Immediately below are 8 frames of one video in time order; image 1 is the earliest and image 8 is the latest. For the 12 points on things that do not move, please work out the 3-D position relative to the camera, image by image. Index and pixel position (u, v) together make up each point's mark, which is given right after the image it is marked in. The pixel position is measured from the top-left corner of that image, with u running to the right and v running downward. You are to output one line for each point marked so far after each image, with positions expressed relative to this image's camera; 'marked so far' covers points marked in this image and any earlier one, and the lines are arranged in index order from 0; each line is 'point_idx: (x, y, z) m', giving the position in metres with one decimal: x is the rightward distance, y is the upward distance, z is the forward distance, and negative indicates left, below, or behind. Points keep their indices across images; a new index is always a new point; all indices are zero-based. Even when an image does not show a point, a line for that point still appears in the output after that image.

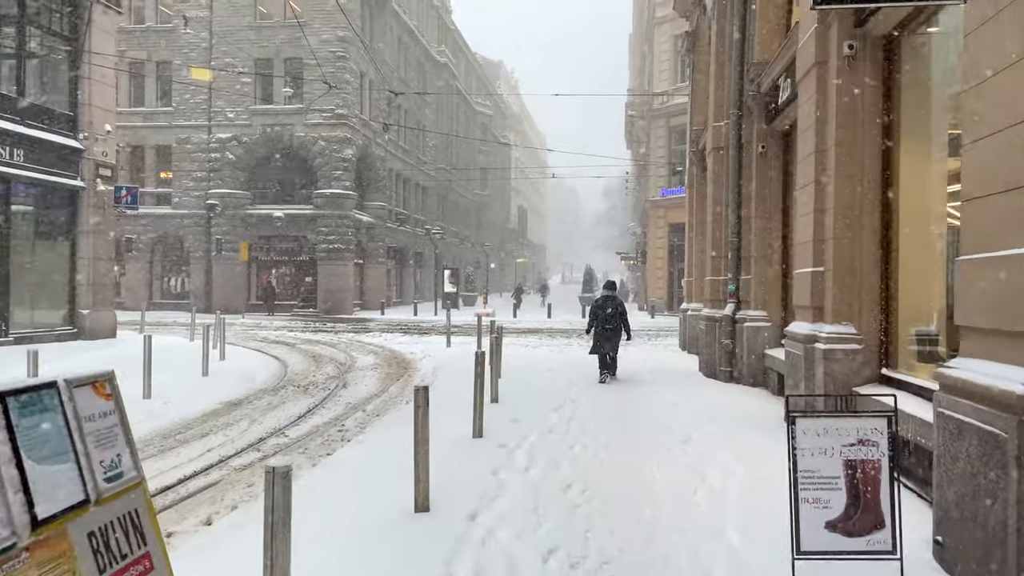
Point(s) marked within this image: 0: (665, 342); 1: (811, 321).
0: (+3.6, -1.3, +18.6) m
1: (+2.7, -0.3, +7.0) m
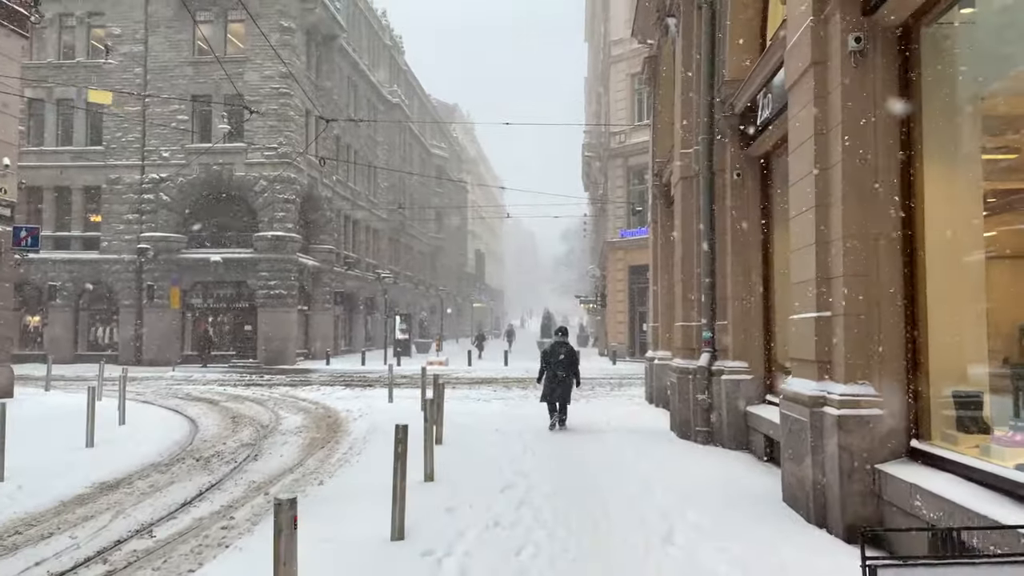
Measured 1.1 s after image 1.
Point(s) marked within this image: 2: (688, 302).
0: (+2.5, -2.3, +17.2) m
1: (+2.2, -0.7, +5.6) m
2: (+2.2, -0.2, +10.3) m
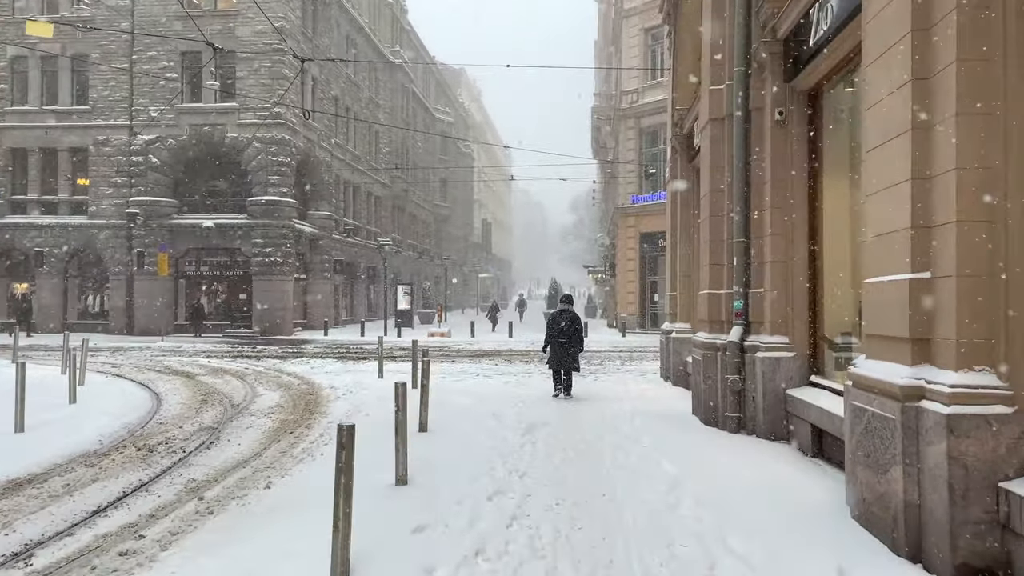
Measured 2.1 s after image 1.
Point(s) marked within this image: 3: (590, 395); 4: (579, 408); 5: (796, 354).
0: (+2.5, -1.6, +15.8) m
1: (+2.1, -0.4, +4.2) m
2: (+2.2, +0.2, +8.9) m
3: (+1.1, -1.5, +11.5) m
4: (+0.8, -1.5, +9.9) m
5: (+2.7, -0.6, +7.5) m
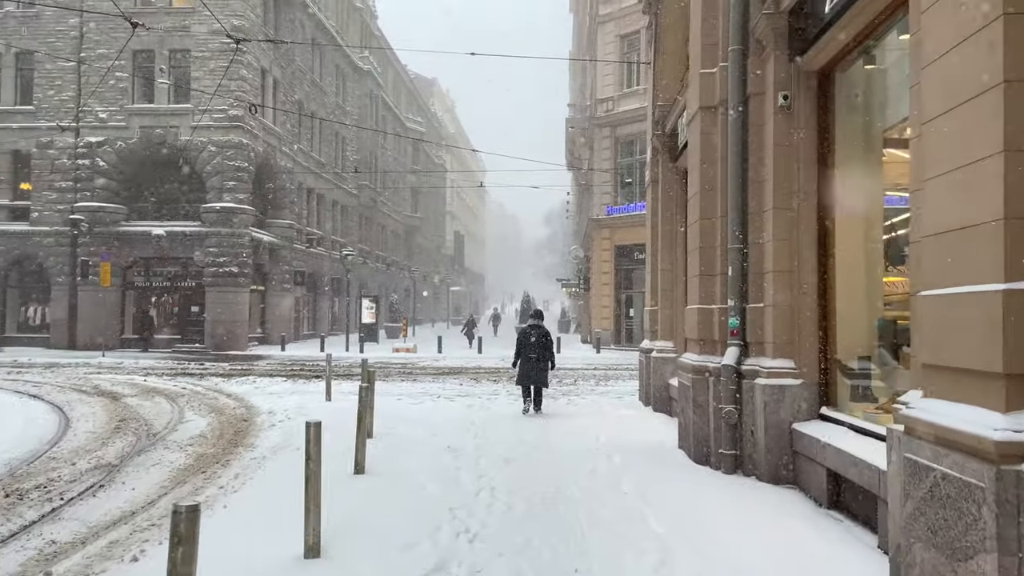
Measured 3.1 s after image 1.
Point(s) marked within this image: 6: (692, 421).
0: (+1.9, -1.8, +14.6) m
1: (+1.9, -0.5, +3.0) m
2: (+1.8, +0.1, +7.7) m
3: (+0.6, -1.7, +10.2) m
4: (+0.4, -1.7, +8.7) m
5: (+2.4, -0.8, +6.3) m
6: (+1.7, -1.2, +7.3) m
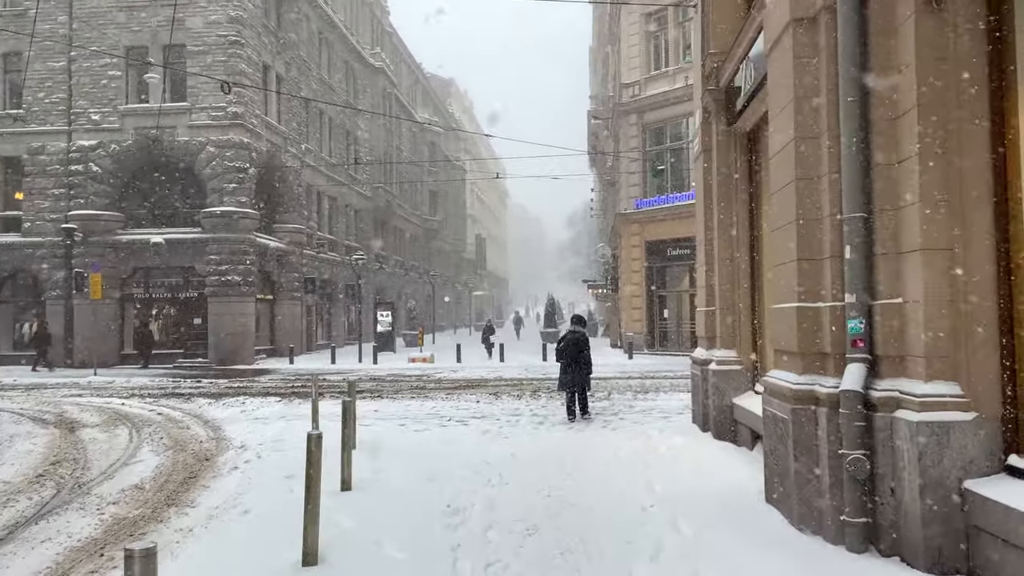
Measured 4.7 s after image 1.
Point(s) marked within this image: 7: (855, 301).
0: (+2.3, -1.8, +12.3) m
1: (+1.9, -0.4, +0.8) m
2: (+1.9, +0.1, +5.5) m
3: (+0.9, -1.7, +8.0) m
4: (+0.6, -1.6, +6.5) m
5: (+2.5, -0.7, +4.1) m
6: (+1.8, -1.2, +5.1) m
7: (+2.0, -0.1, +4.7) m
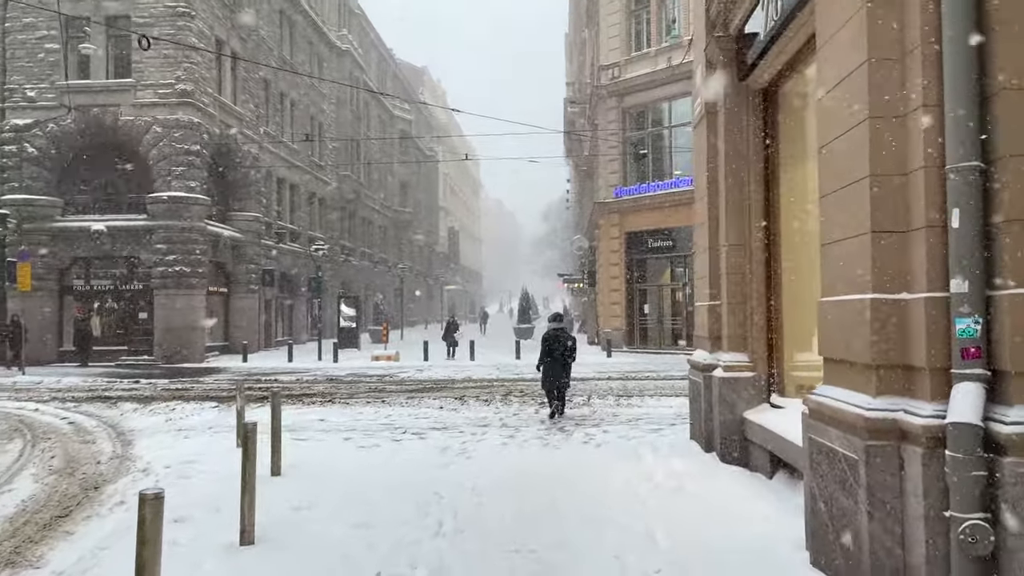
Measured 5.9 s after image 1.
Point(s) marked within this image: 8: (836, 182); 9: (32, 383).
0: (+1.8, -1.7, +10.9) m
1: (+1.8, -0.3, -0.7) m
2: (+1.7, +0.2, +4.0) m
3: (+0.6, -1.6, +6.5) m
4: (+0.3, -1.6, +5.0) m
5: (+2.3, -0.6, +2.6) m
6: (+1.6, -1.1, +3.6) m
7: (+1.8, 0.0, +3.2) m
8: (+1.7, +0.5, +4.0) m
9: (-10.8, -2.1, +17.6) m
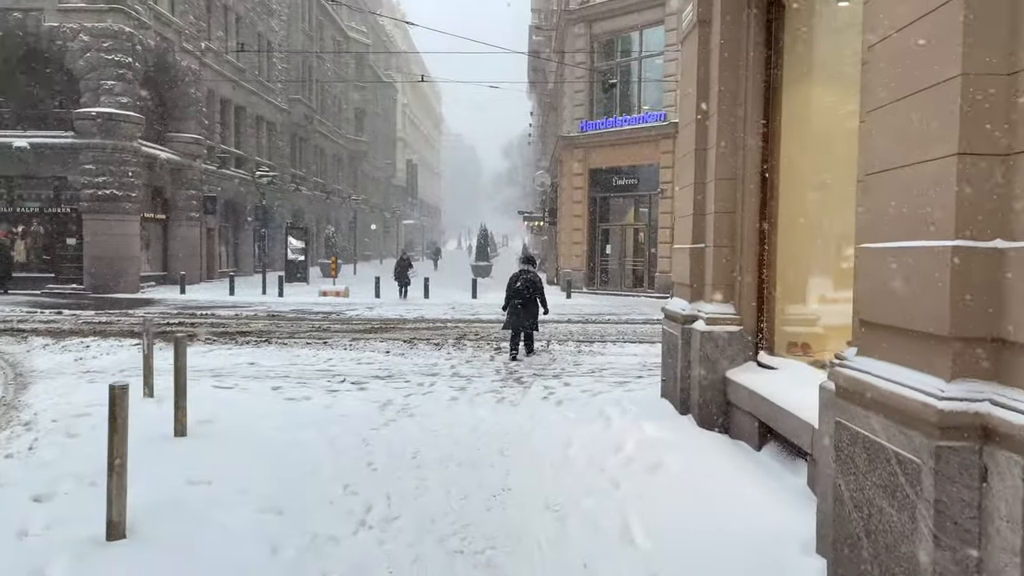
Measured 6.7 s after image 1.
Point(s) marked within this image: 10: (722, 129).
0: (+1.2, -0.9, +10.0) m
1: (+1.8, -0.5, -1.6) m
2: (+1.5, +0.4, +3.0) m
3: (+0.2, -1.1, +5.6) m
4: (0.0, -1.2, +4.0) m
5: (+2.1, -0.5, +1.8) m
6: (+1.4, -0.9, +2.7) m
7: (+1.7, +0.1, +2.2) m
8: (+1.5, +0.8, +3.0) m
9: (-11.7, -0.5, +16.1) m
10: (+1.6, +1.2, +6.0) m
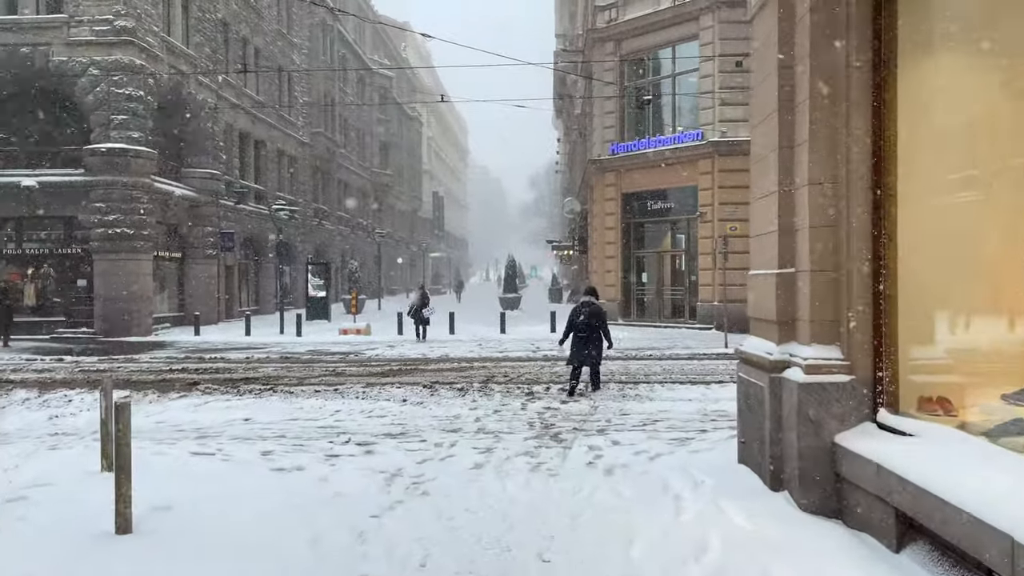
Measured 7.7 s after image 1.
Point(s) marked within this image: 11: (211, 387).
0: (+1.6, -1.3, +8.5) m
1: (+1.8, -0.4, -3.0) m
2: (+1.6, +0.3, +1.6) m
3: (+0.4, -1.4, +4.2) m
4: (+0.2, -1.4, +2.6) m
5: (+2.2, -0.6, +0.3) m
6: (+1.5, -1.0, +1.3) m
7: (+1.8, +0.1, +0.8) m
8: (+1.6, +0.7, +1.6) m
9: (-11.1, -1.4, +15.1) m
10: (+1.8, +1.0, +4.6) m
11: (-4.2, -1.3, +11.1) m
